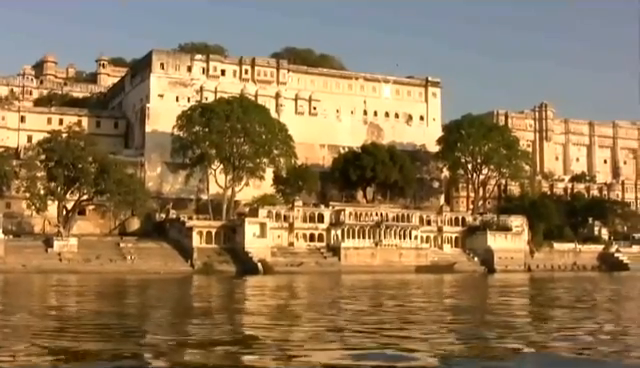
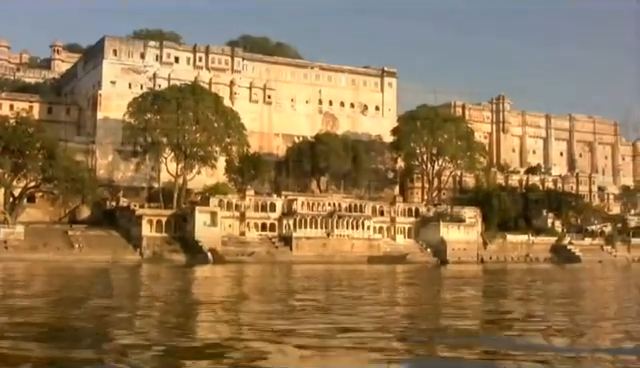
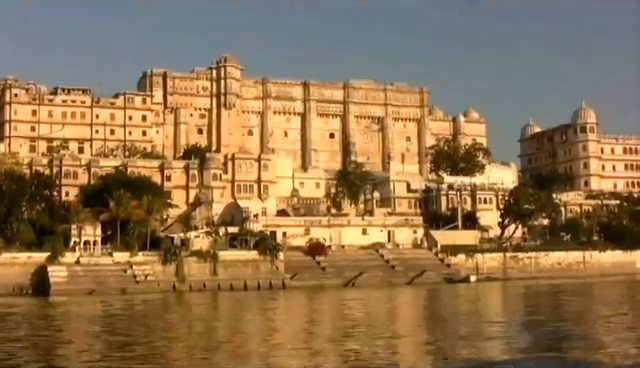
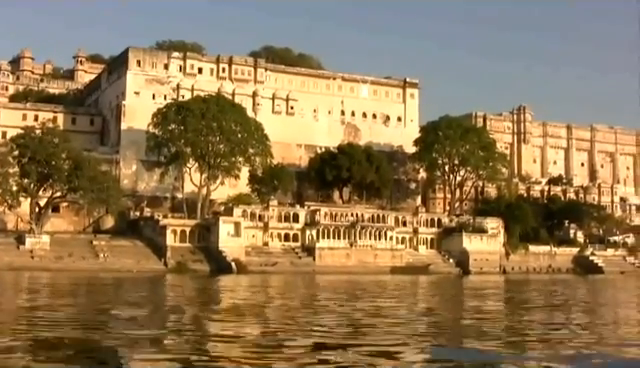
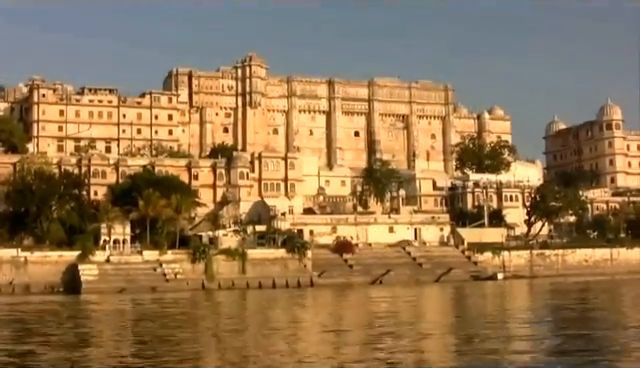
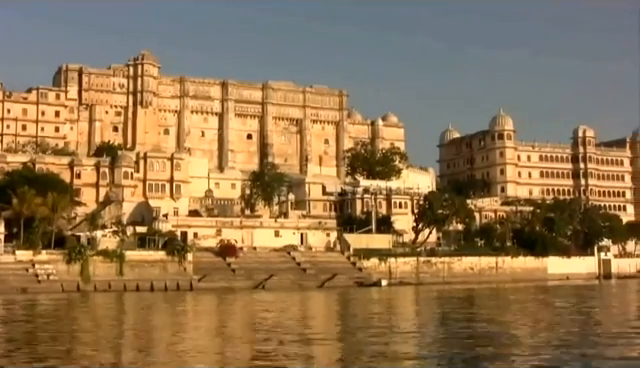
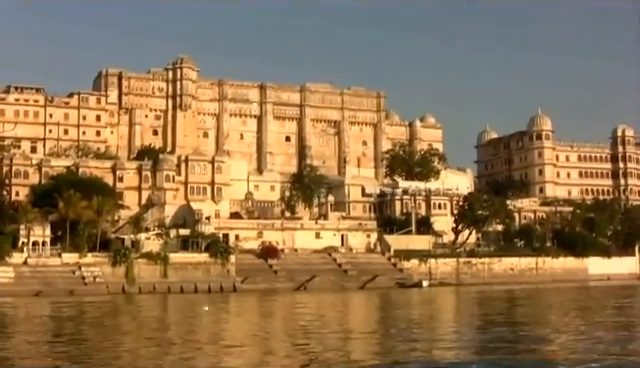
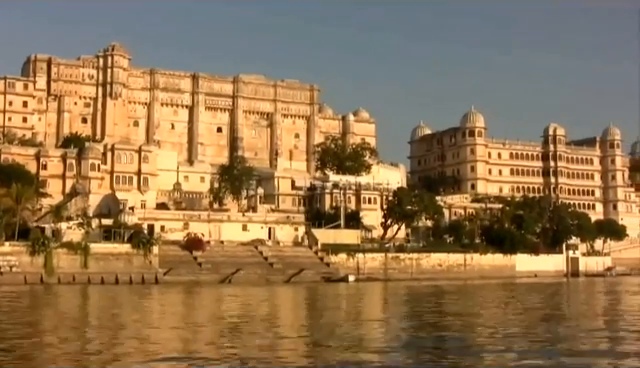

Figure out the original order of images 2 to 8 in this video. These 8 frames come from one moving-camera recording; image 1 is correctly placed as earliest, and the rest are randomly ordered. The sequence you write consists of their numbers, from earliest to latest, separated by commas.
4, 2, 5, 3, 7, 6, 8
